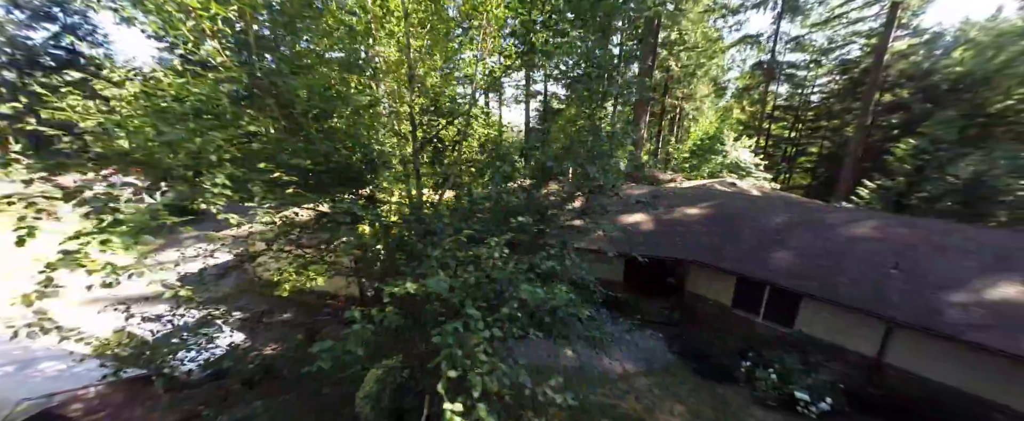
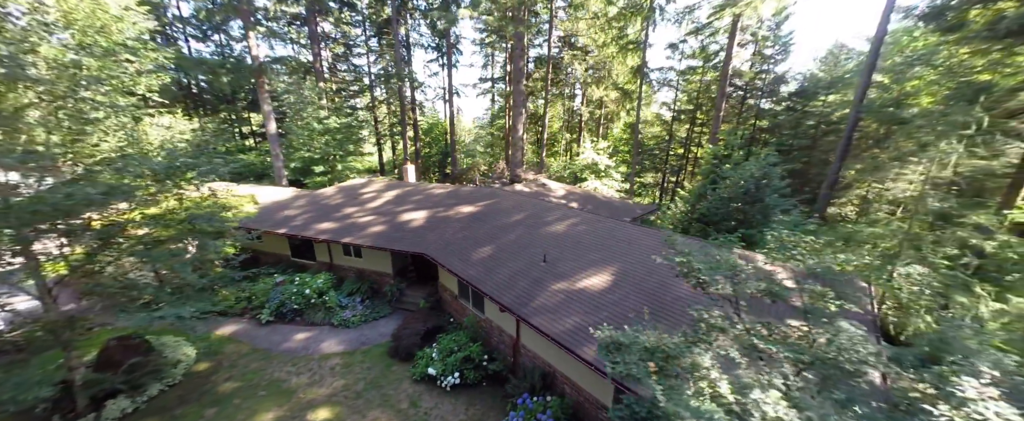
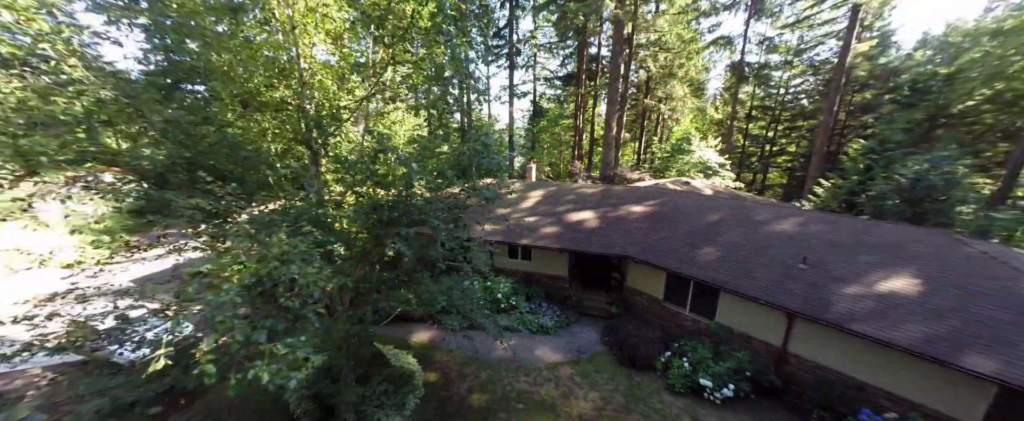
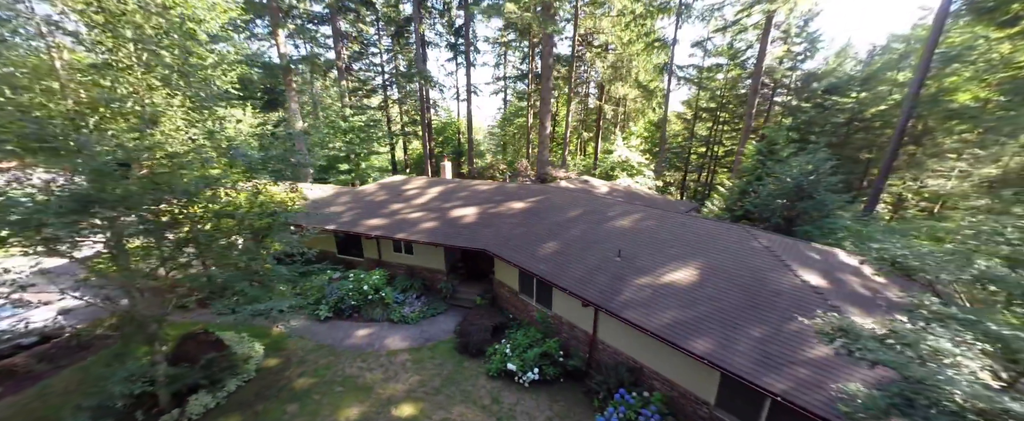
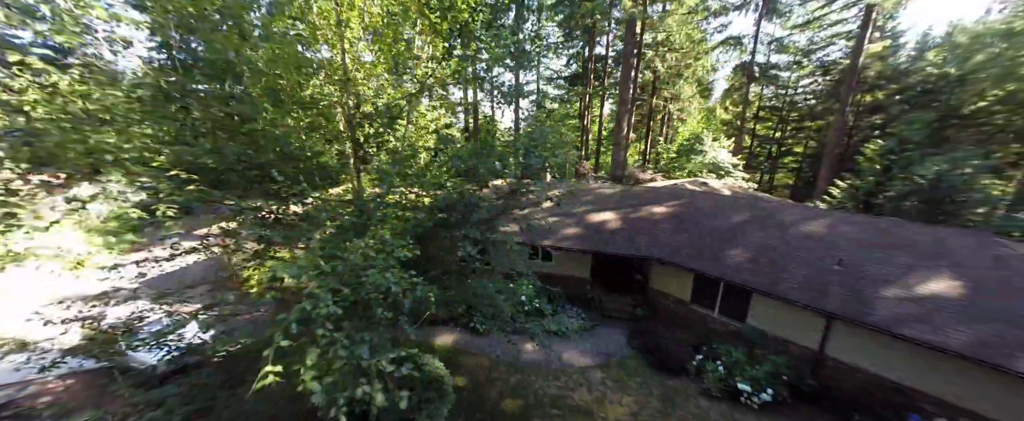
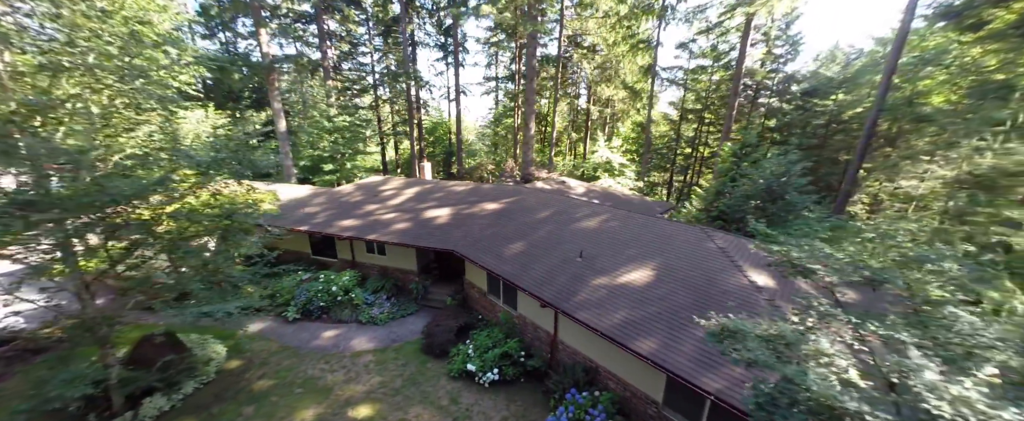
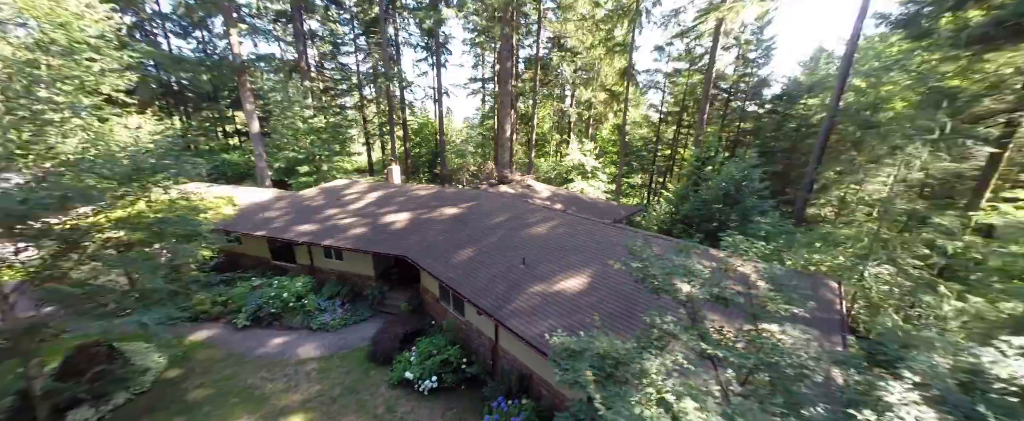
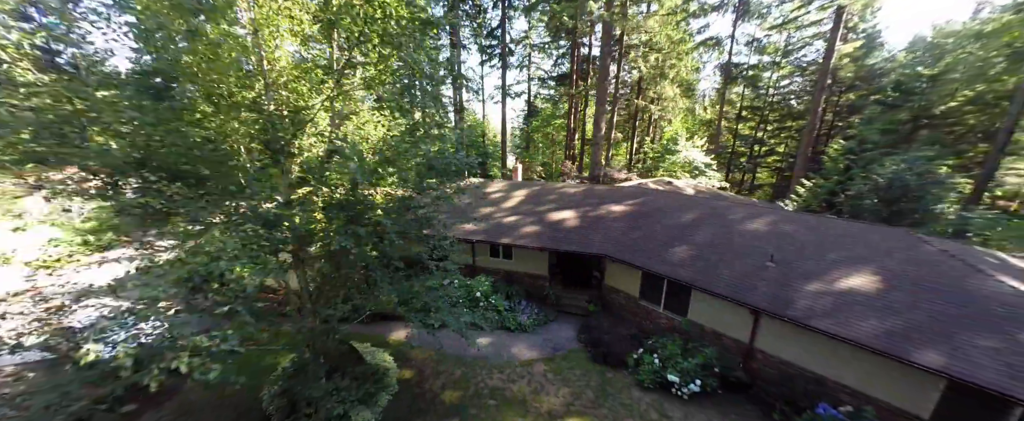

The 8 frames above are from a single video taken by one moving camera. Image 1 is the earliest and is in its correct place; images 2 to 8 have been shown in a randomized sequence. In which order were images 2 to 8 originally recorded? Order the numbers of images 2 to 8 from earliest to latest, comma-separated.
5, 3, 8, 4, 6, 2, 7
